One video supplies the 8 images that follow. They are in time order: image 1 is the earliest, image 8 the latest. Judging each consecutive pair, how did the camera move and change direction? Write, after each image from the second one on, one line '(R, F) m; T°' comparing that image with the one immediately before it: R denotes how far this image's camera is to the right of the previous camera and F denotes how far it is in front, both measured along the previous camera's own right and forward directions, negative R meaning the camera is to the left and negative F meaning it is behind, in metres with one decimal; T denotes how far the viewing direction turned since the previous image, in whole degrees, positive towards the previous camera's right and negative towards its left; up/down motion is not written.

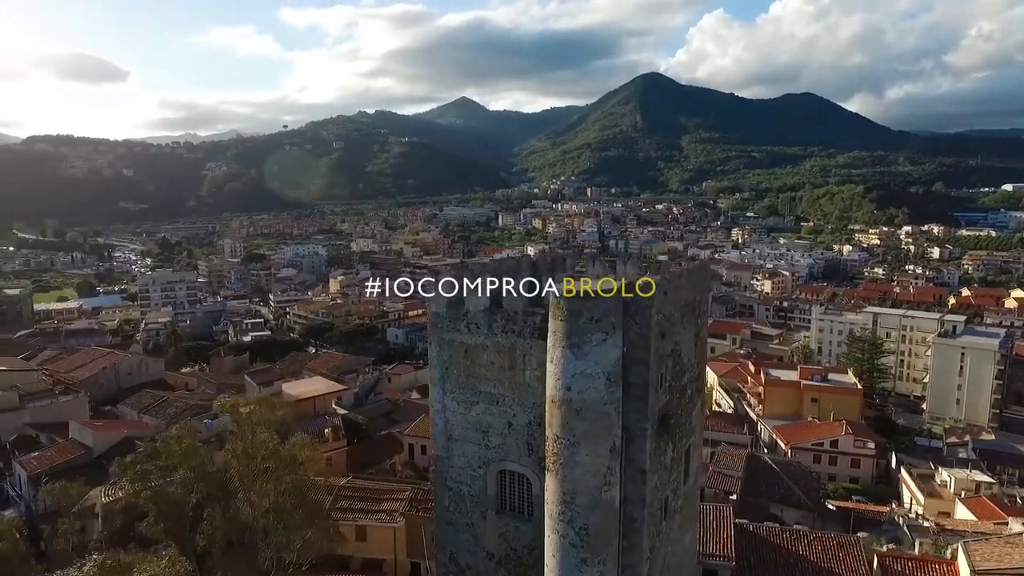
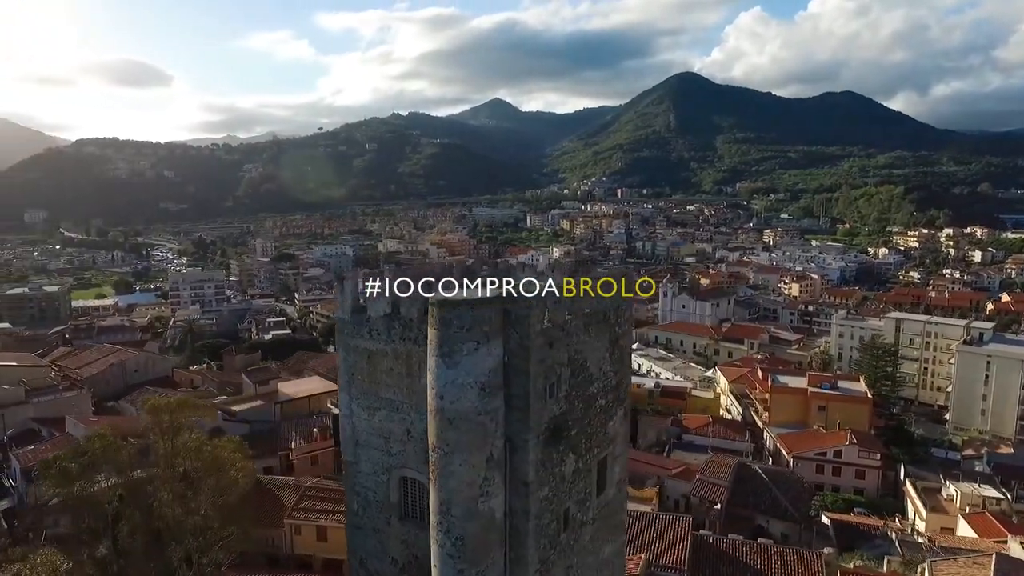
(+1.4, +0.1) m; -3°
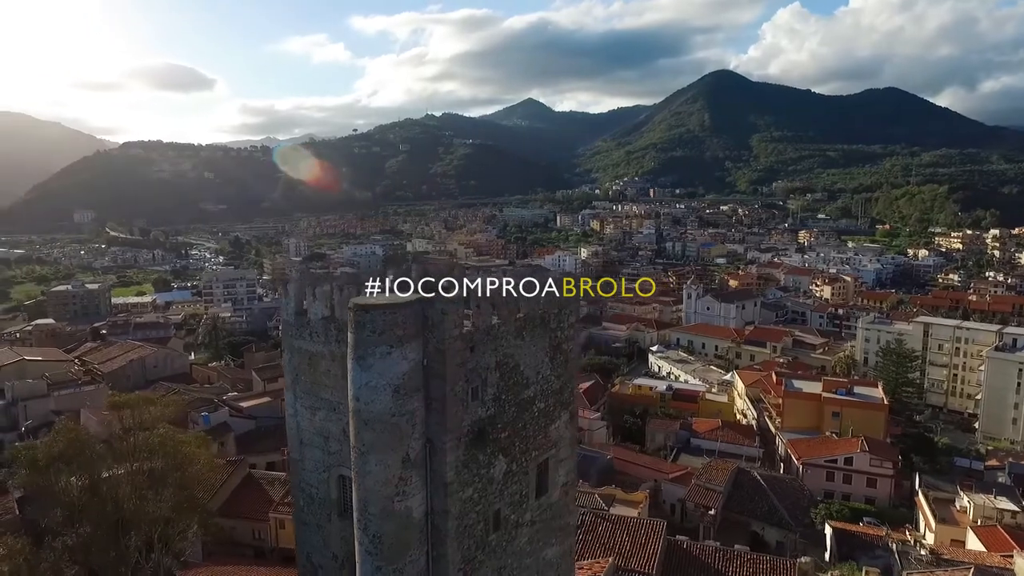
(+1.1, -0.1) m; -3°
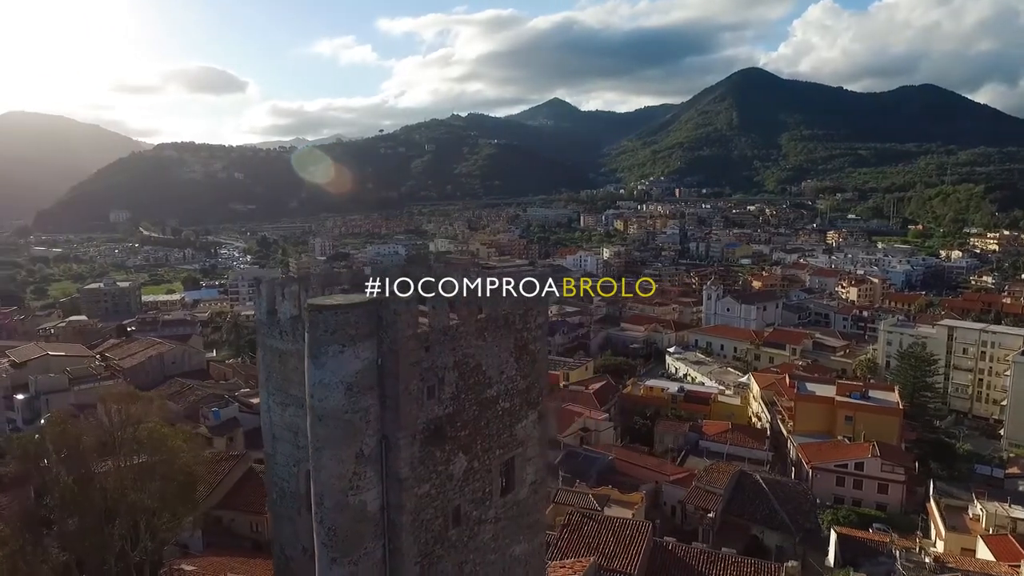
(+0.7, -0.1) m; -2°
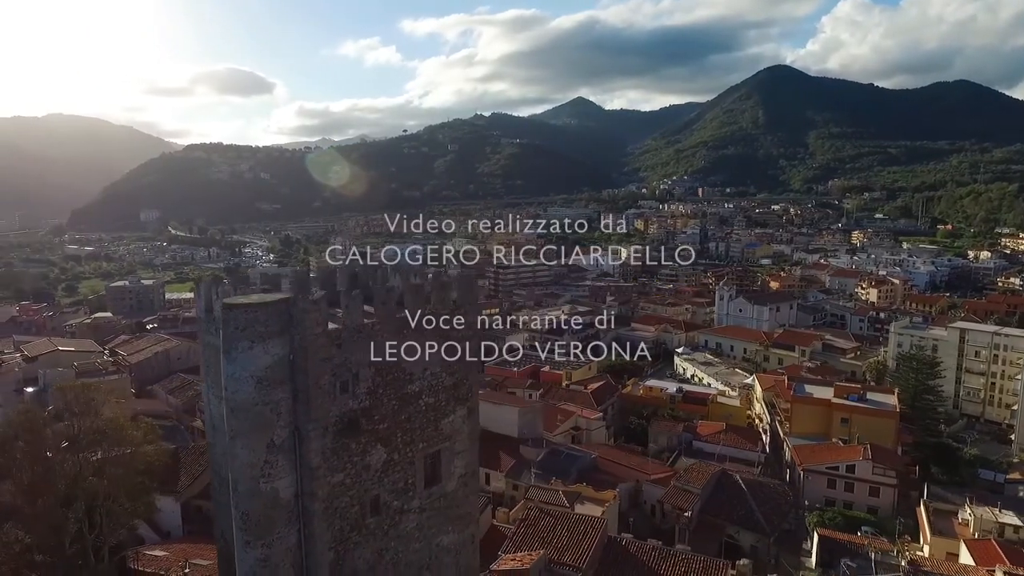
(+1.3, -0.3) m; -2°
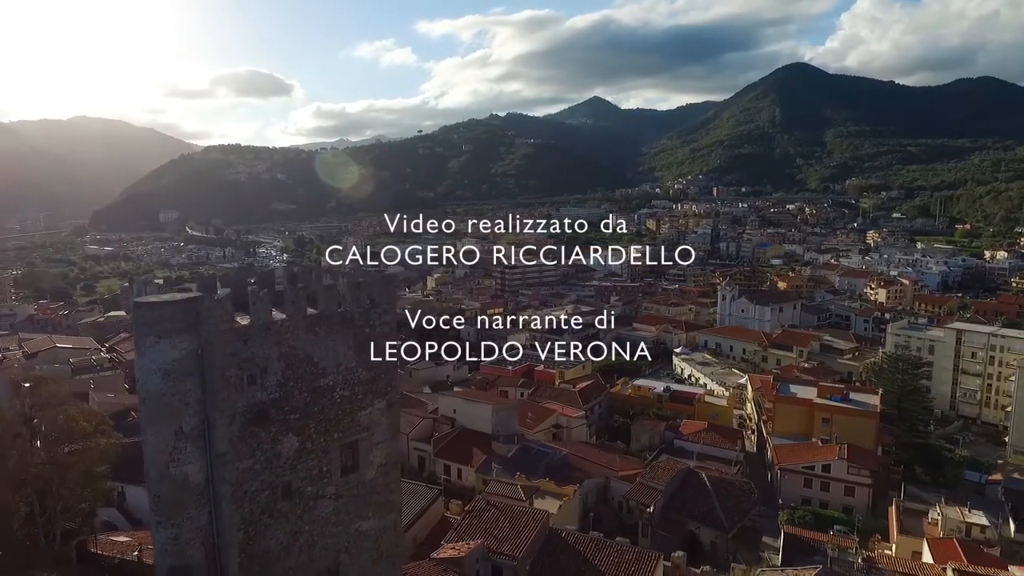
(+1.4, -0.5) m; -2°
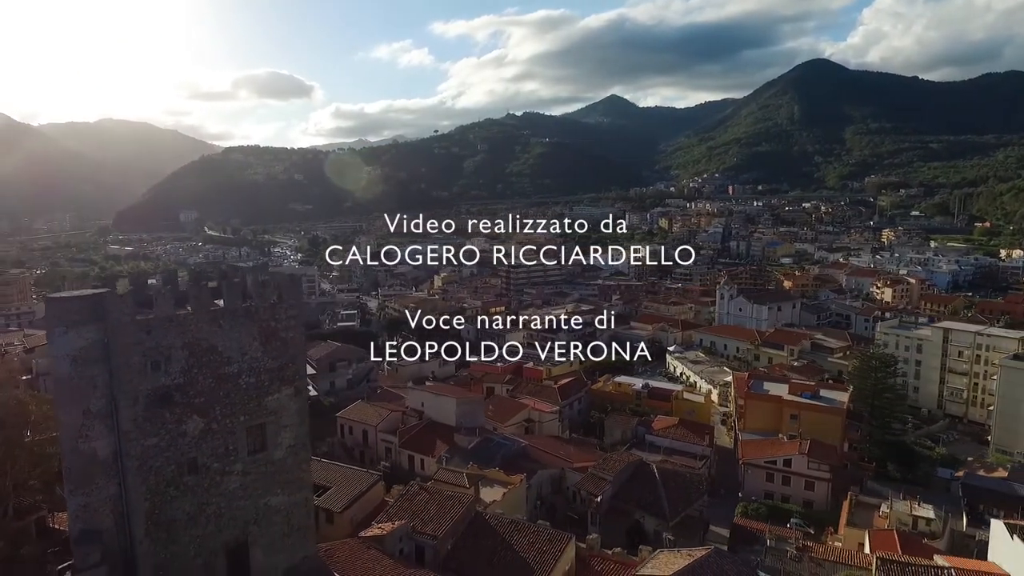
(+2.0, -0.8) m; -2°
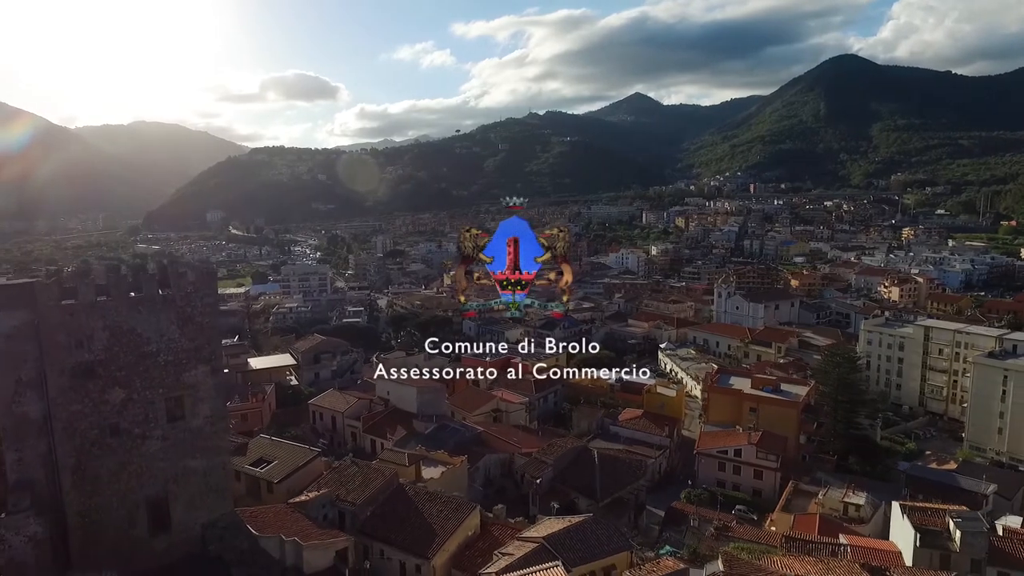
(+2.5, -1.3) m; -2°
